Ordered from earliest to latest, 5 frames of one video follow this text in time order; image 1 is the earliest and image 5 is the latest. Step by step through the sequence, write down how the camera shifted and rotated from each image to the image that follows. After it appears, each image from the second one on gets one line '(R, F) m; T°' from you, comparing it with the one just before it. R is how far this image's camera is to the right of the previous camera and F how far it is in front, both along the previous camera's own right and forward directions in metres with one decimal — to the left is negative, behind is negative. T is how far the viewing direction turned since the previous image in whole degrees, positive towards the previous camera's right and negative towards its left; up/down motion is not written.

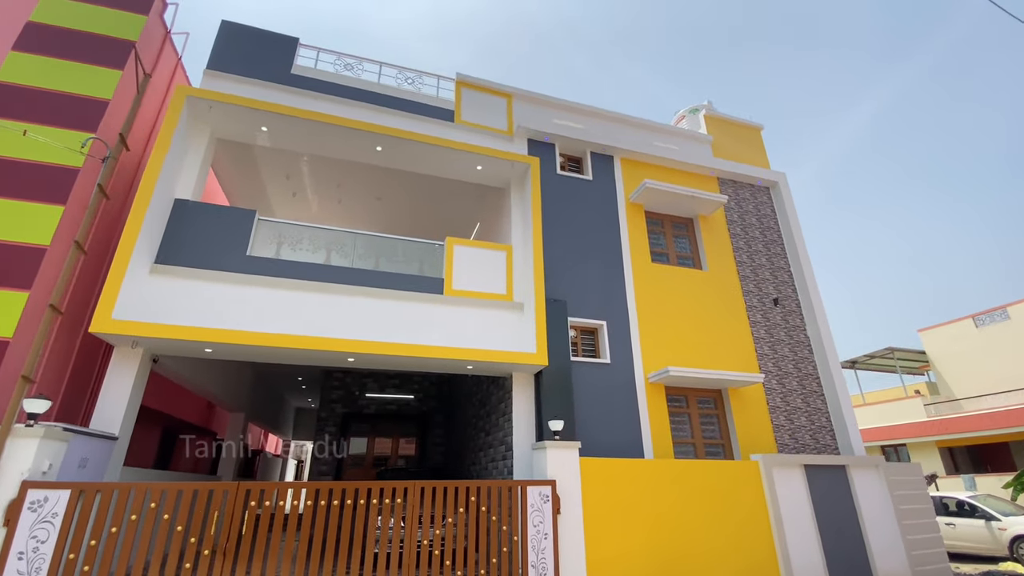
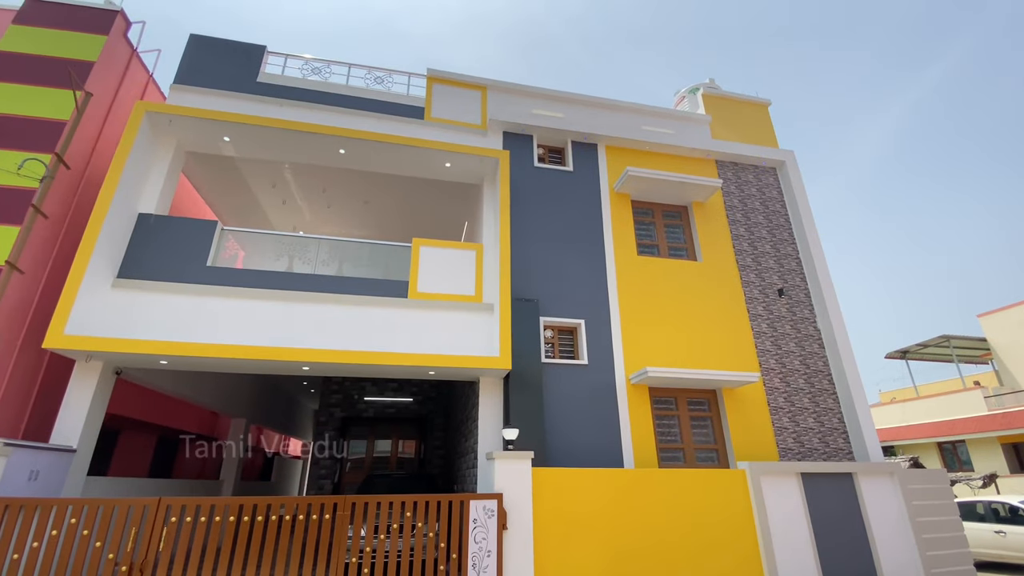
(+1.3, +0.4) m; -5°
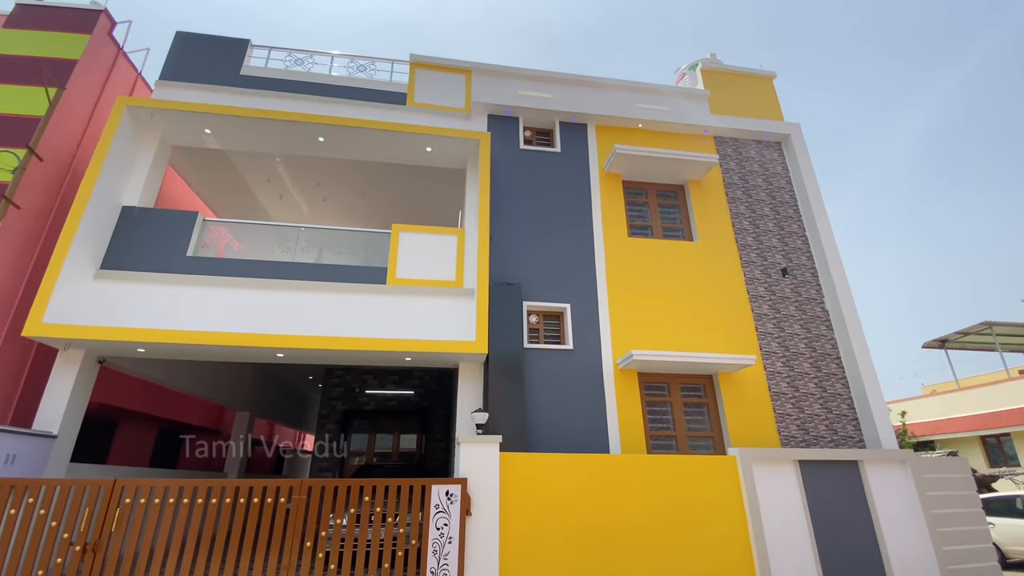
(+0.8, +0.3) m; -4°
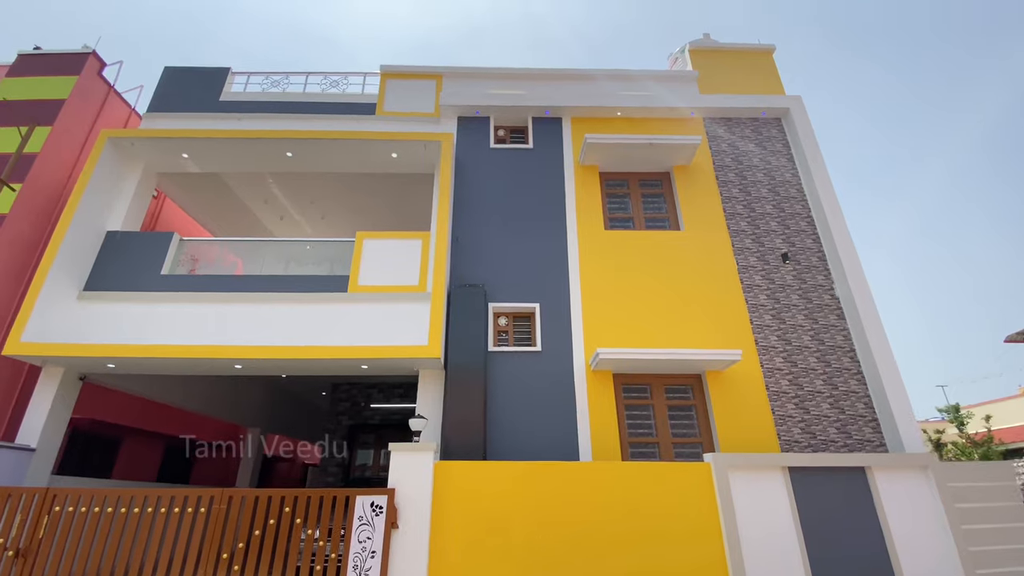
(+1.5, +0.5) m; -7°
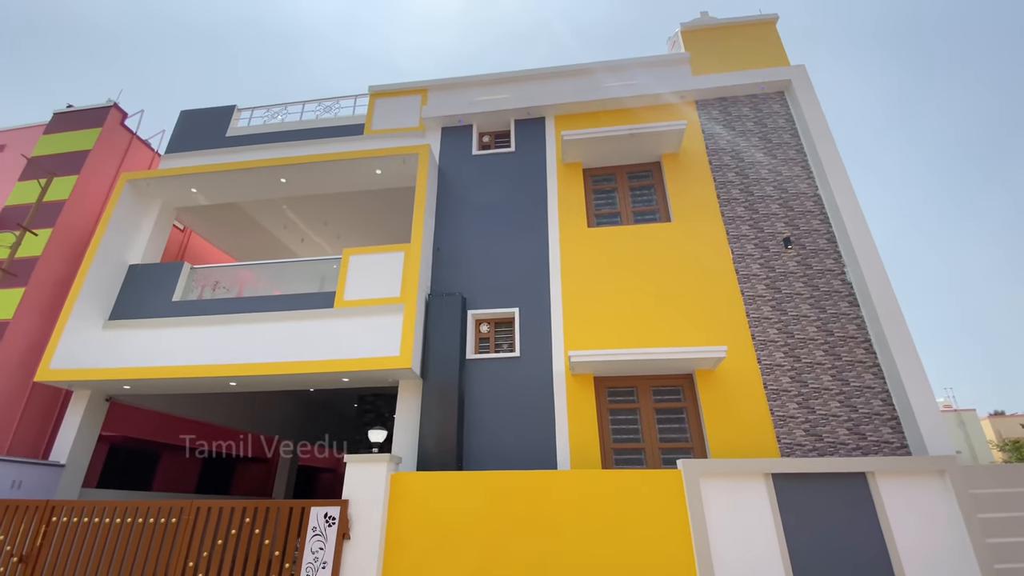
(+1.4, +0.2) m; -8°
